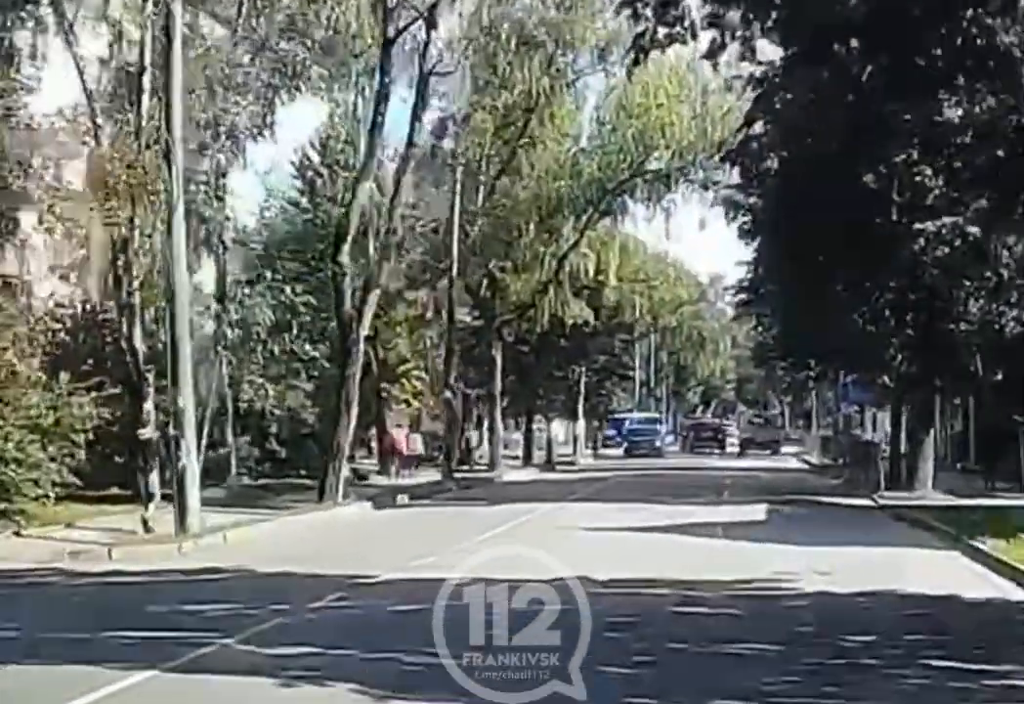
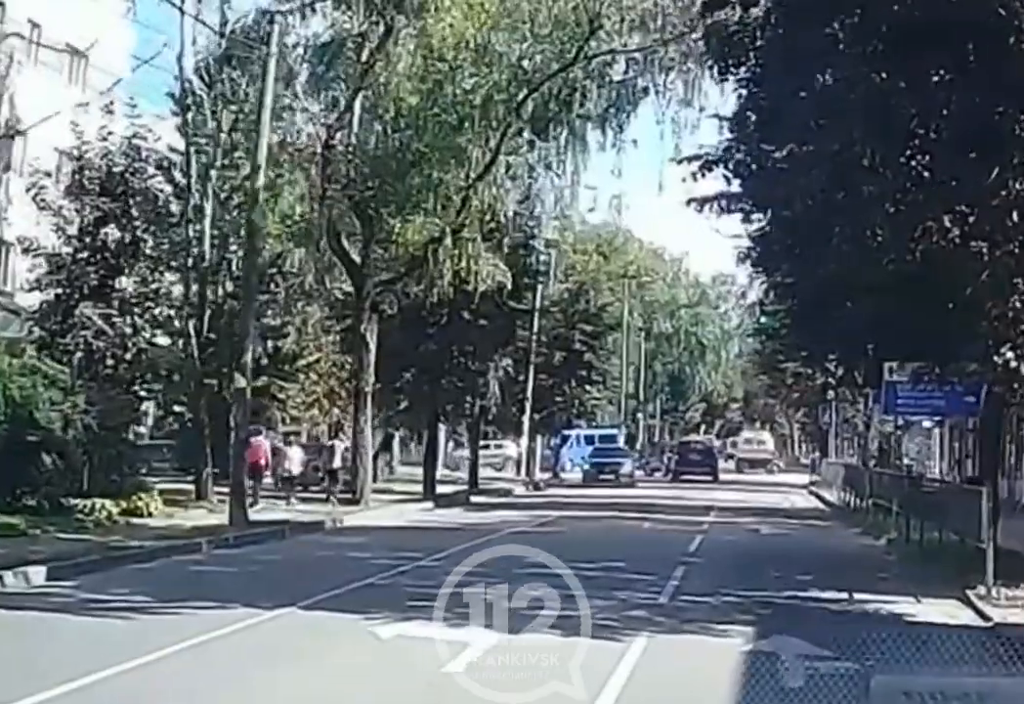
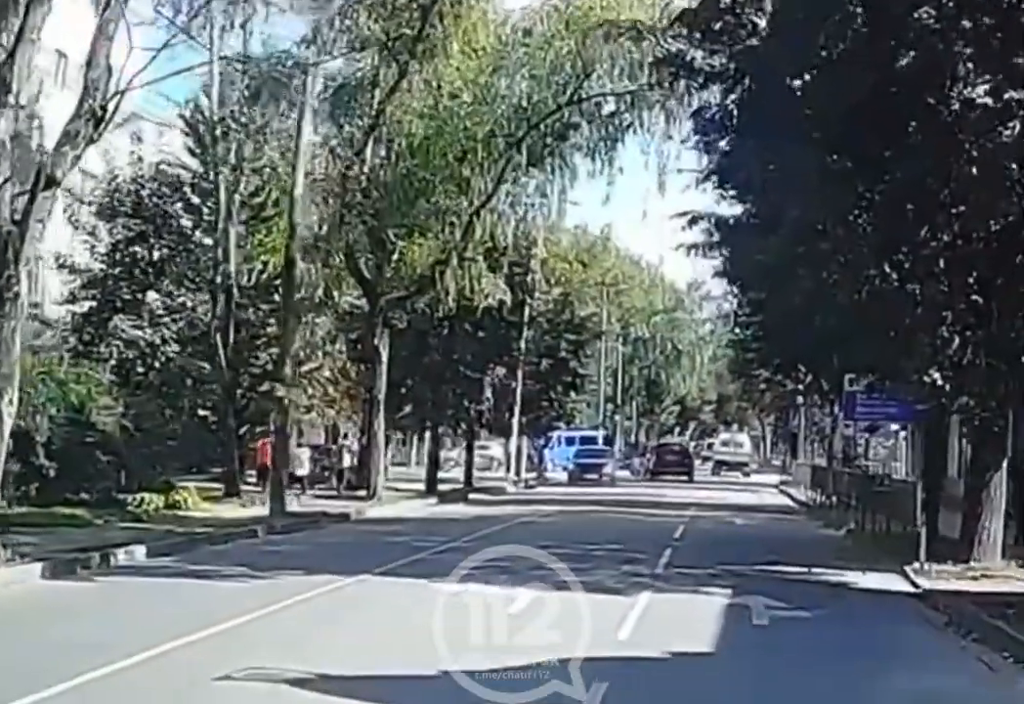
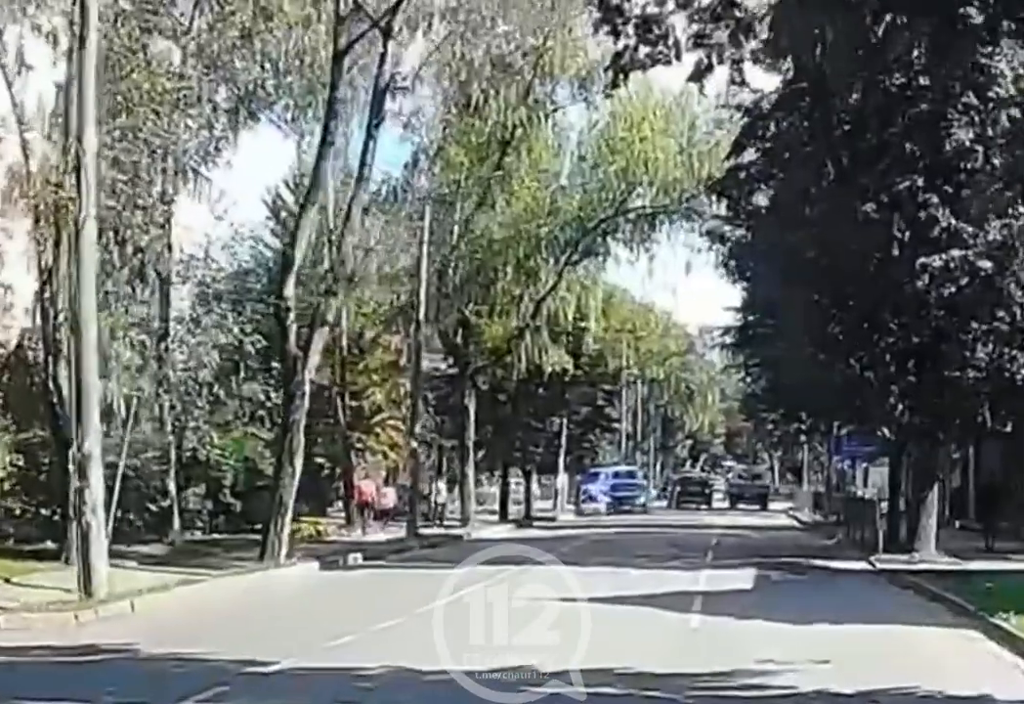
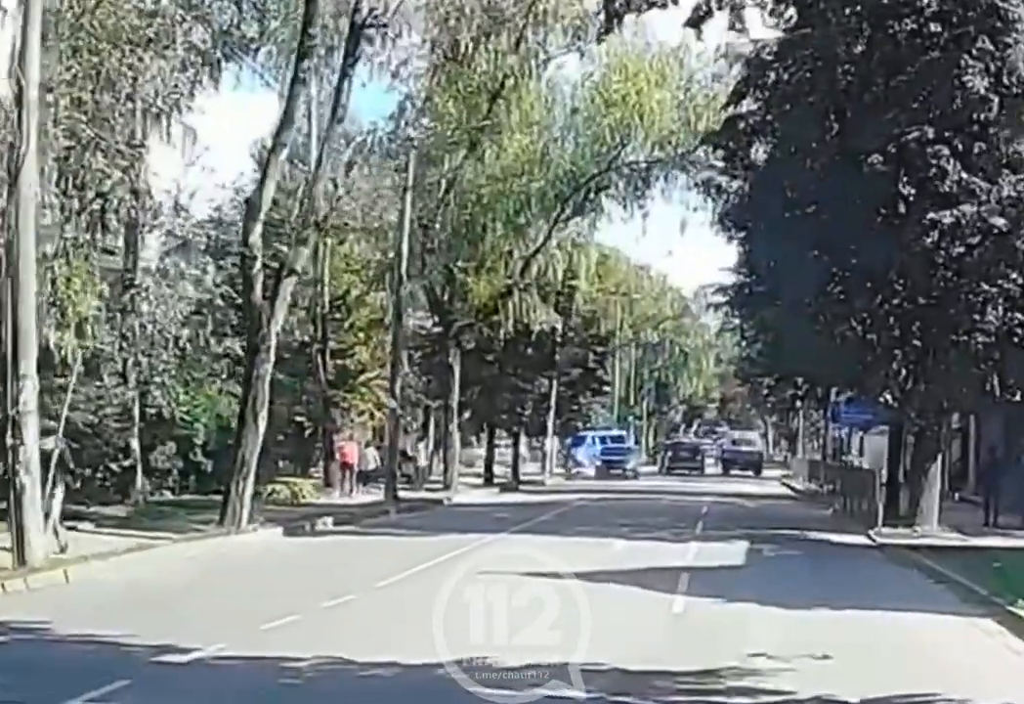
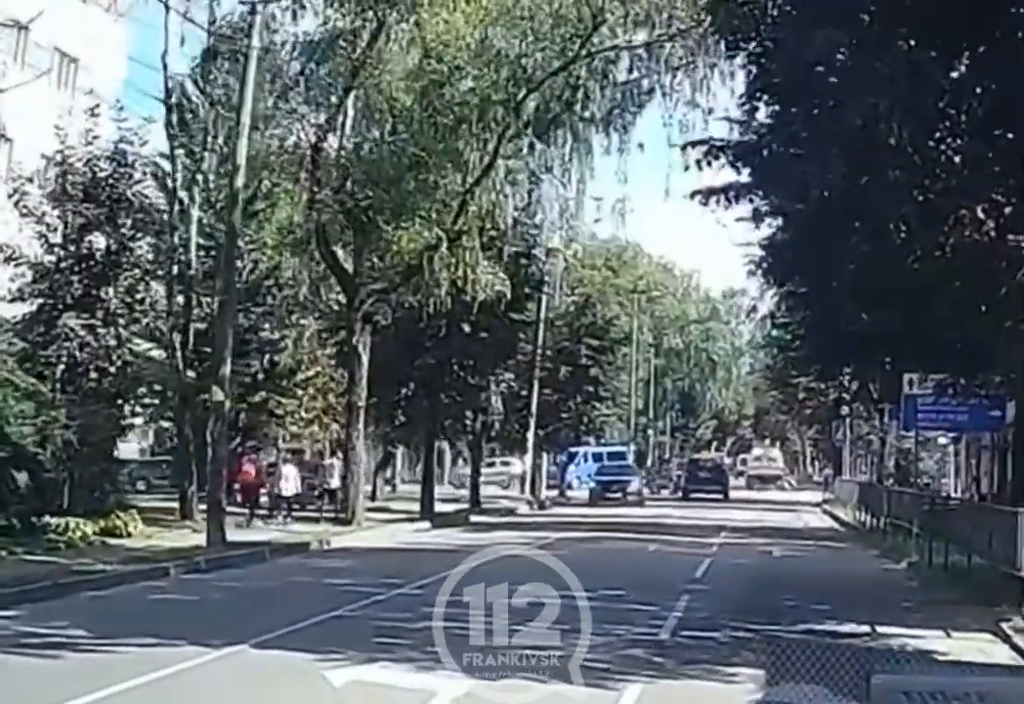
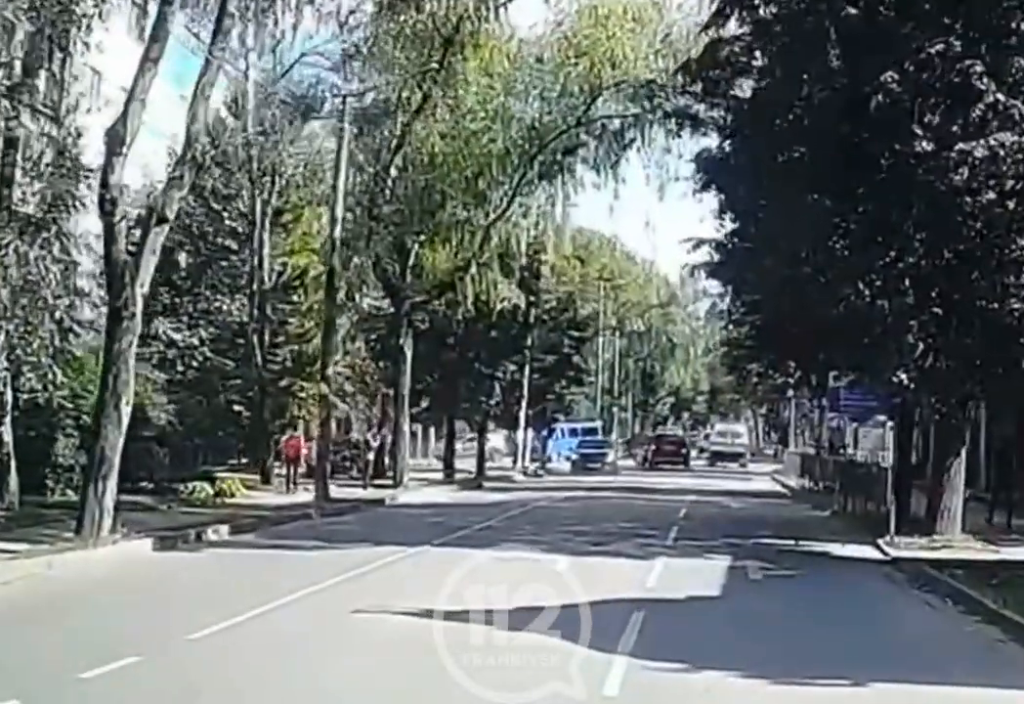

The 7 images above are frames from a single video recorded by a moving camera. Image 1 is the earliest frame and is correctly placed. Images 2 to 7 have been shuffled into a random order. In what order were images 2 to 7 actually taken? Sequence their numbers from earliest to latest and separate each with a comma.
4, 5, 7, 3, 2, 6
